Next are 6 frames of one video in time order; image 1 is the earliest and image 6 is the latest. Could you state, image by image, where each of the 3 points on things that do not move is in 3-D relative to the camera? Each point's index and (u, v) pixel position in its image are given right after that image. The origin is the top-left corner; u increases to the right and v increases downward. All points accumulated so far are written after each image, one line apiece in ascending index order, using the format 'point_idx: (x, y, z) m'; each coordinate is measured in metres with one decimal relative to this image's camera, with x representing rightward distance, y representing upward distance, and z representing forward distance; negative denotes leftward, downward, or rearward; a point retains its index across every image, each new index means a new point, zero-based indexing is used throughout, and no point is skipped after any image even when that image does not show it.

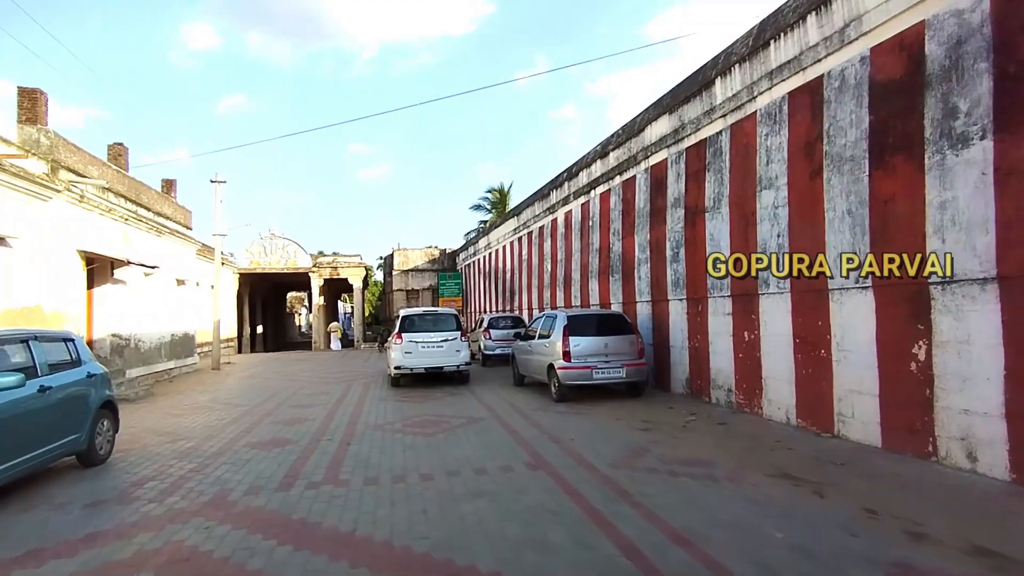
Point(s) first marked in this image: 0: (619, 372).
0: (+1.9, -1.5, +10.6) m
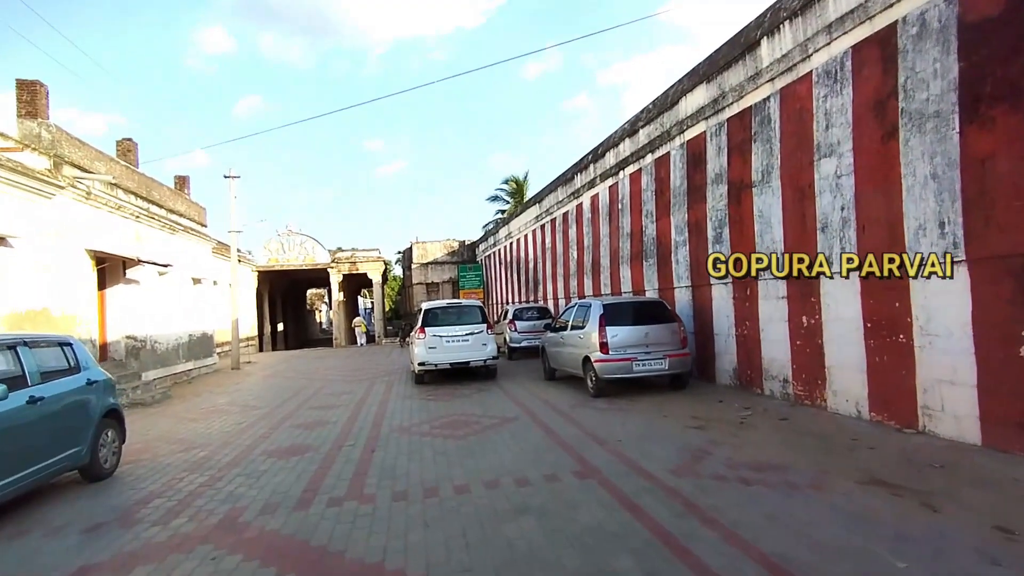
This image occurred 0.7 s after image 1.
0: (+2.4, -1.2, +9.8) m
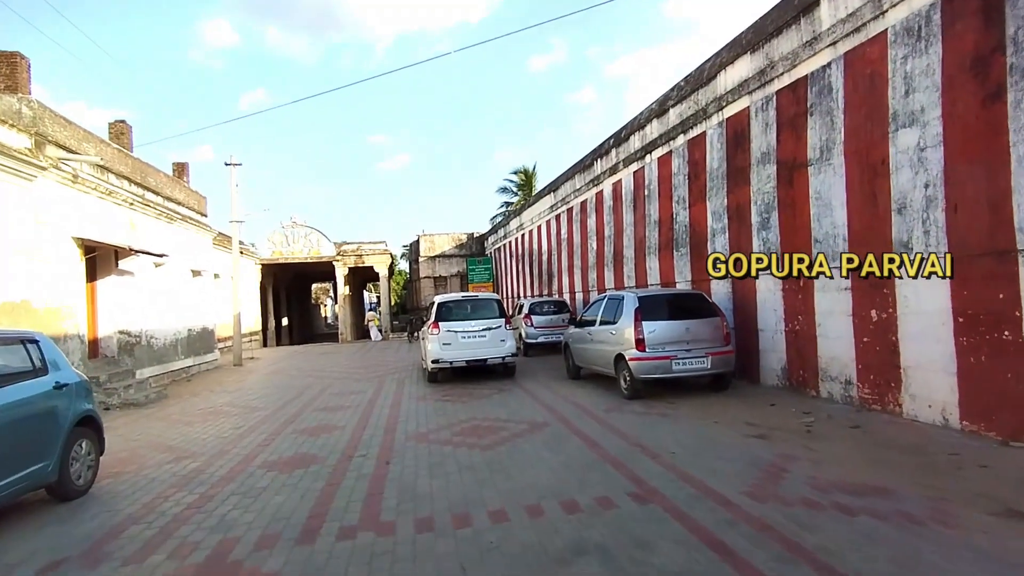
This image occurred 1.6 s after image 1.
0: (+2.8, -1.1, +8.9) m
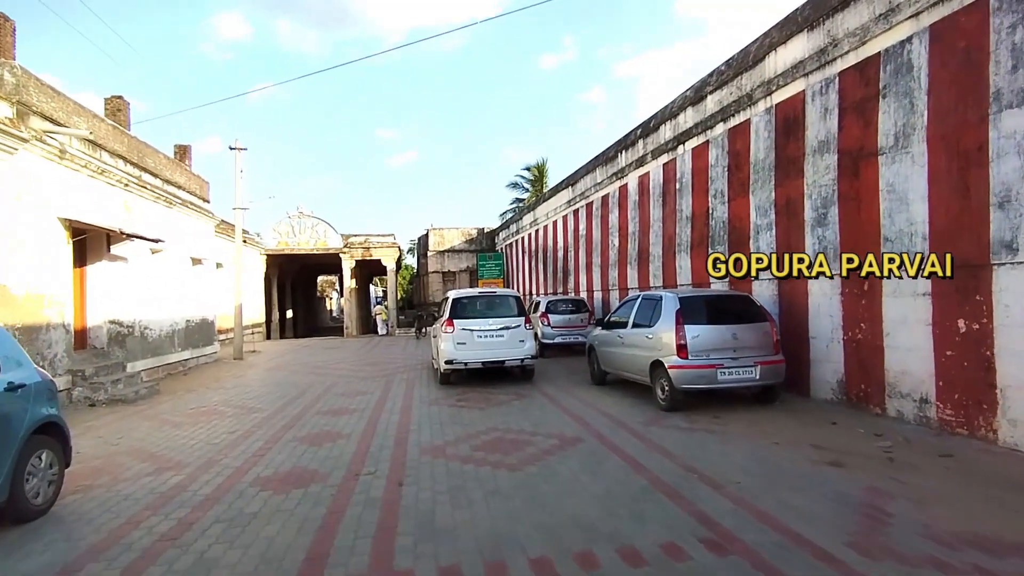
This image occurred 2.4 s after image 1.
0: (+3.2, -1.1, +7.9) m
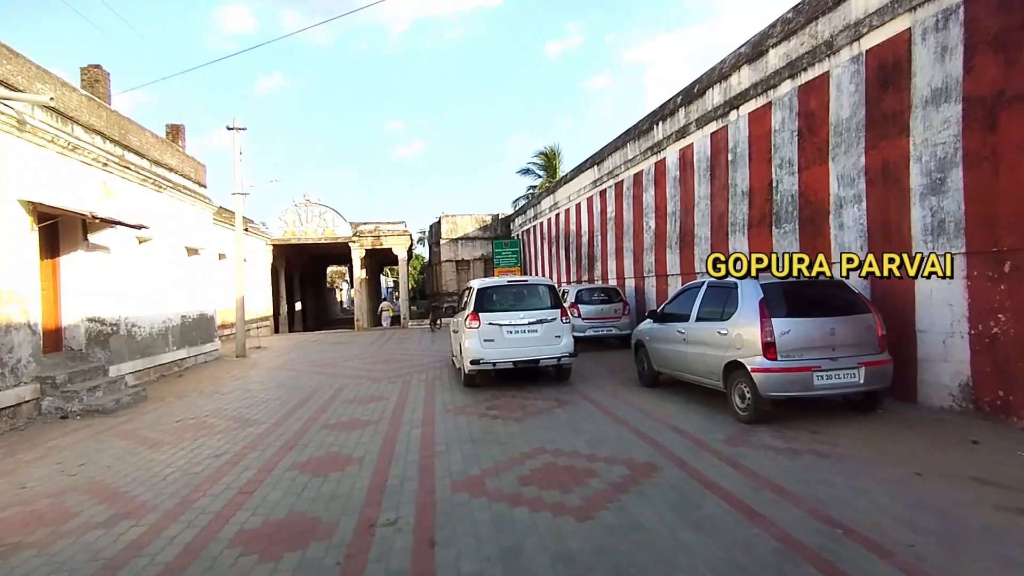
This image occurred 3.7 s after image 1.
0: (+3.7, -1.0, +6.4) m
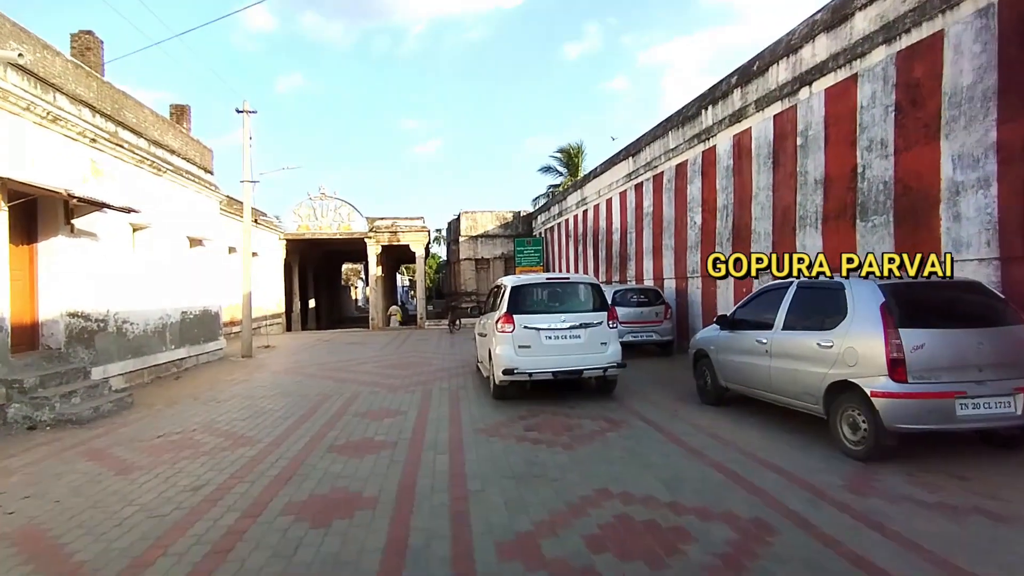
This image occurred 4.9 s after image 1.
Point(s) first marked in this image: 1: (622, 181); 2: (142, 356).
0: (+4.1, -1.0, +5.0) m
1: (+3.4, +3.3, +18.4) m
2: (-6.7, -1.2, +10.8) m
